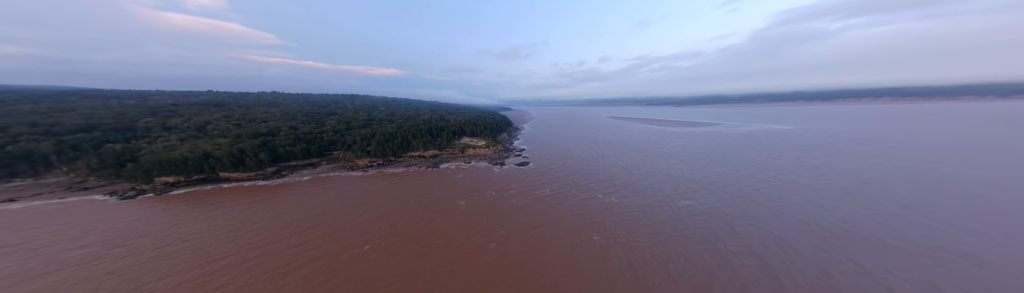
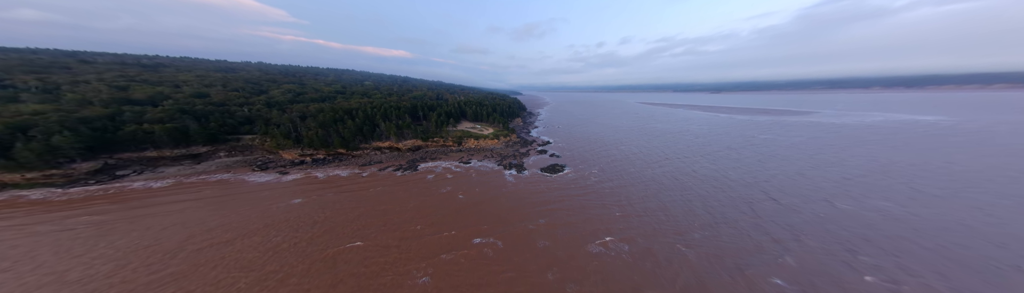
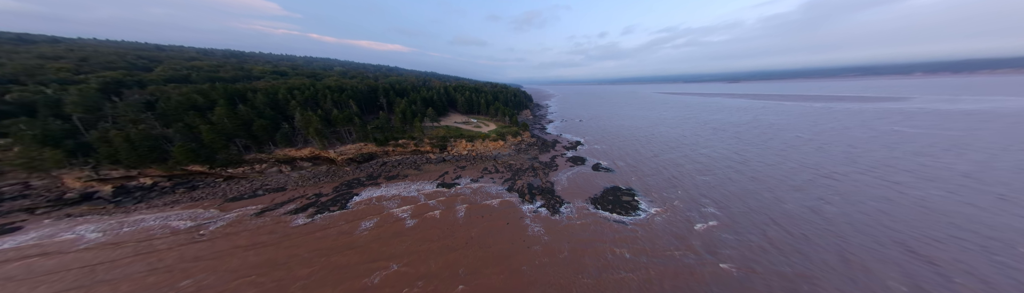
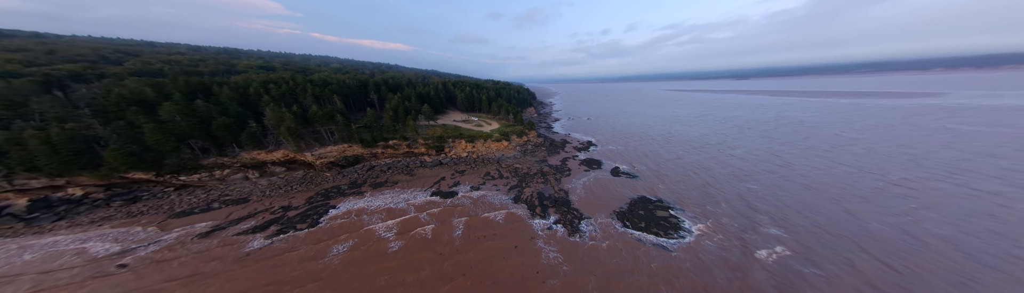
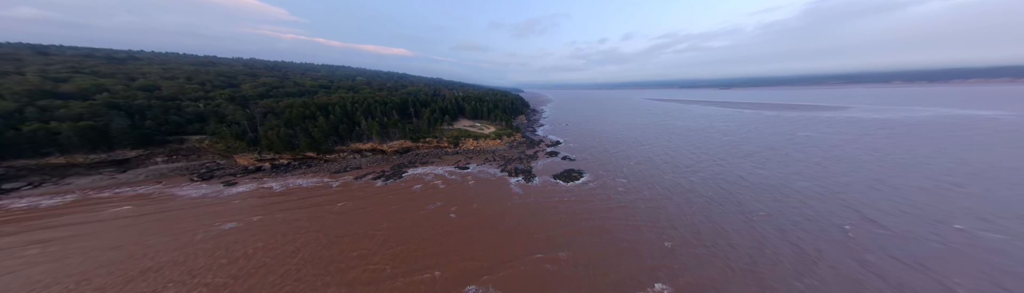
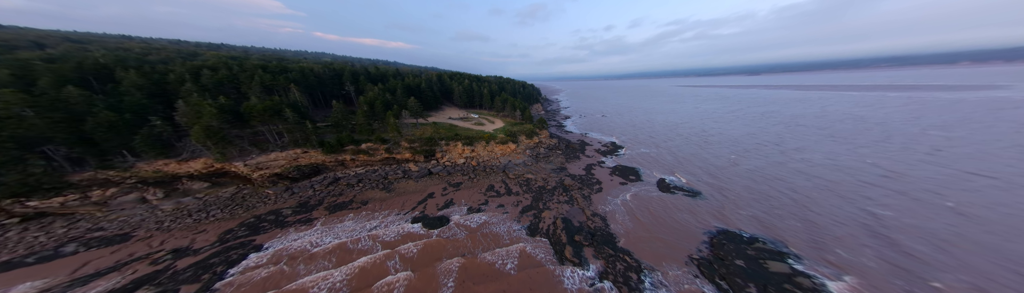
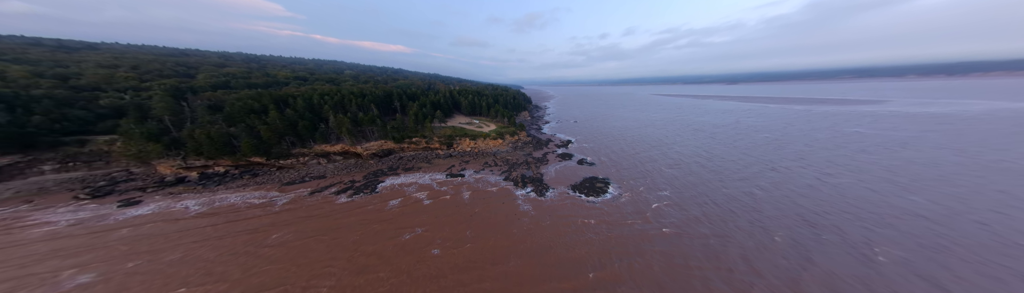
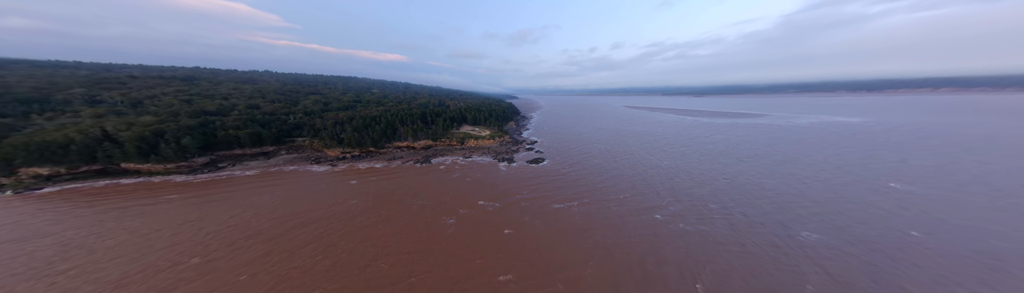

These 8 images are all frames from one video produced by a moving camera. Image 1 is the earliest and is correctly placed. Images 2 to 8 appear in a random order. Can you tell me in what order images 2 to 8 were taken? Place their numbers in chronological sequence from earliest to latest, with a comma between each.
8, 2, 5, 7, 3, 4, 6
